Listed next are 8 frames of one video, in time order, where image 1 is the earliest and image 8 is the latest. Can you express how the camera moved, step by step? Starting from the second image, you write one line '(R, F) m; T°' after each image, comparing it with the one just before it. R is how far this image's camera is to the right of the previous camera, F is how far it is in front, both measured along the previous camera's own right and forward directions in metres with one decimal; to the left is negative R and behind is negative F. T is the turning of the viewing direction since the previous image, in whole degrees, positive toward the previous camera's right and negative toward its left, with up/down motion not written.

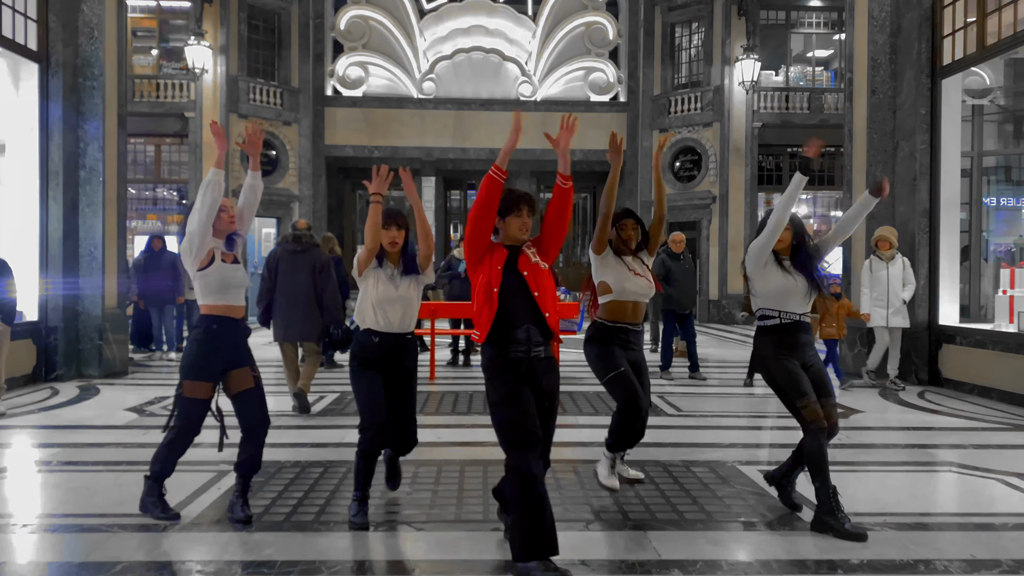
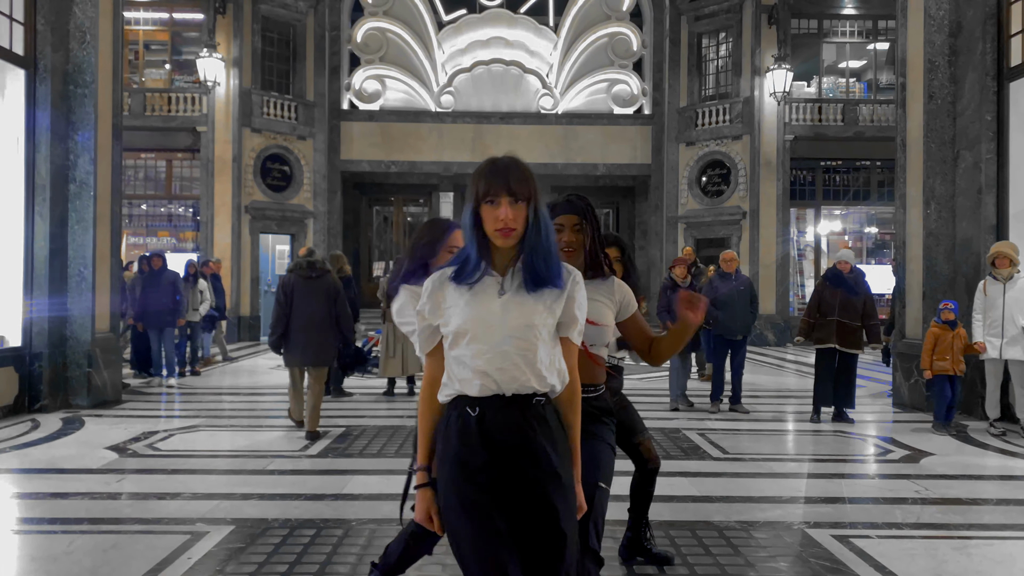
(0.0, +0.7) m; -1°
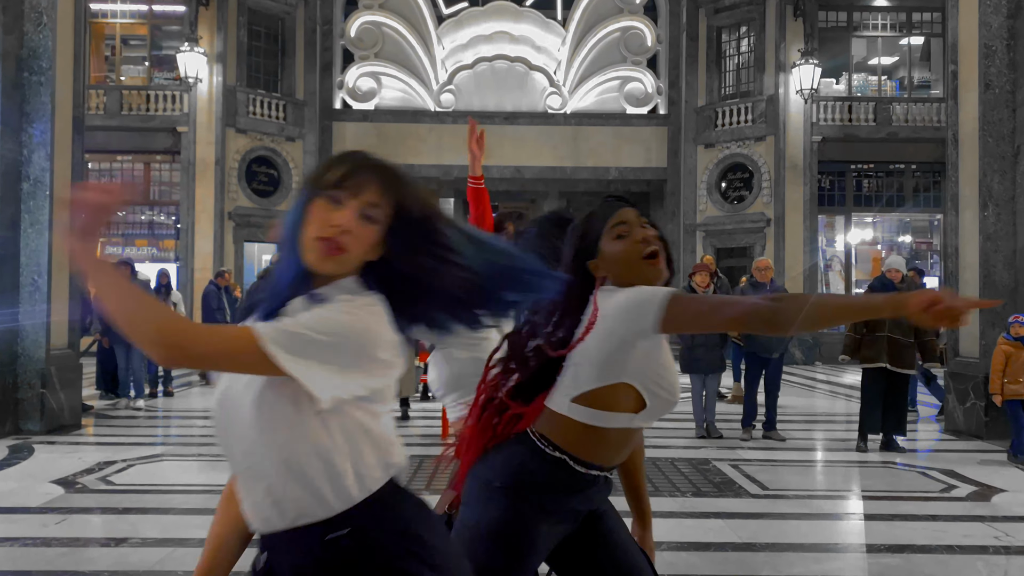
(0.0, +1.3) m; 0°
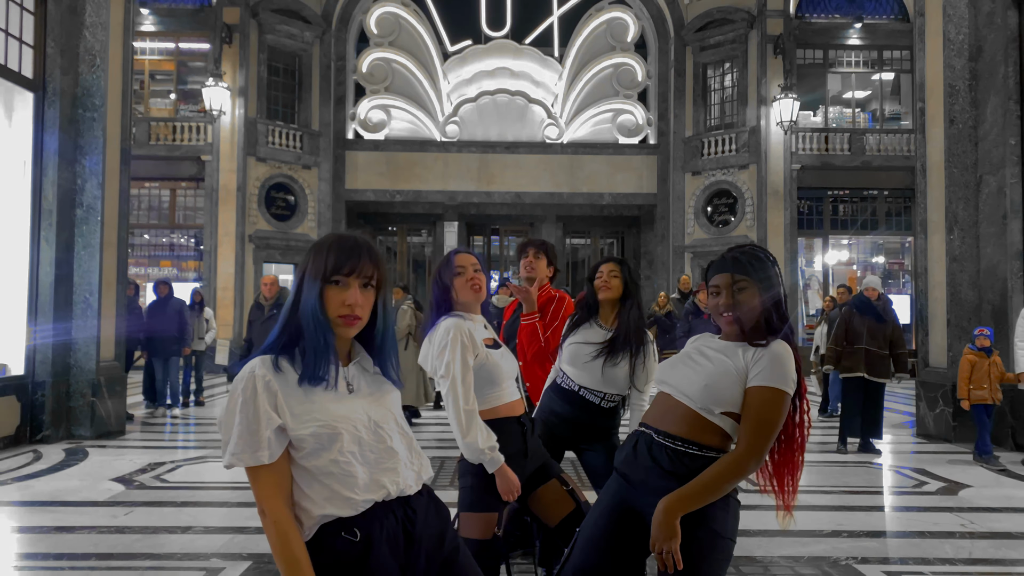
(-0.1, -1.1) m; 0°
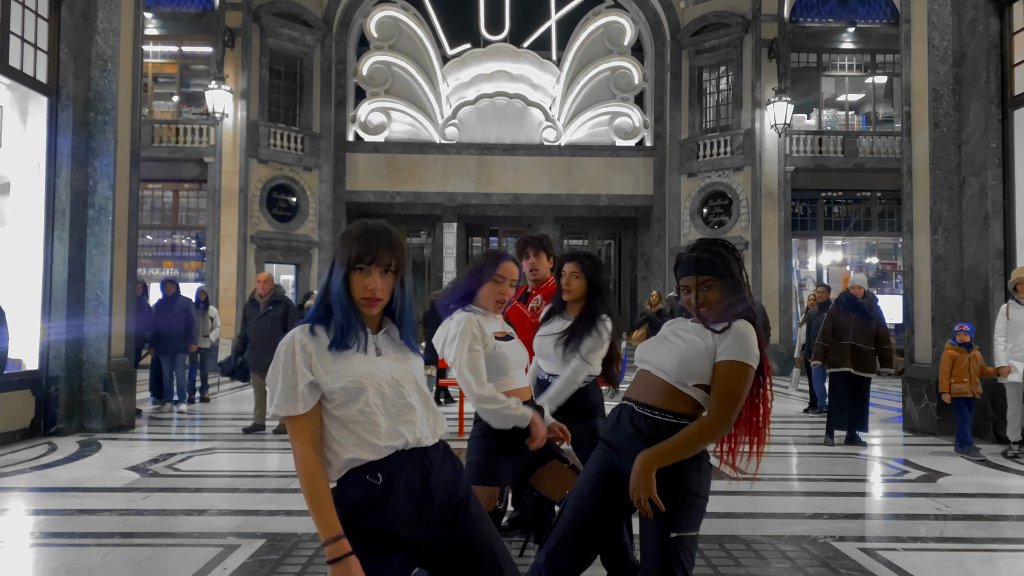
(0.0, -0.2) m; 0°
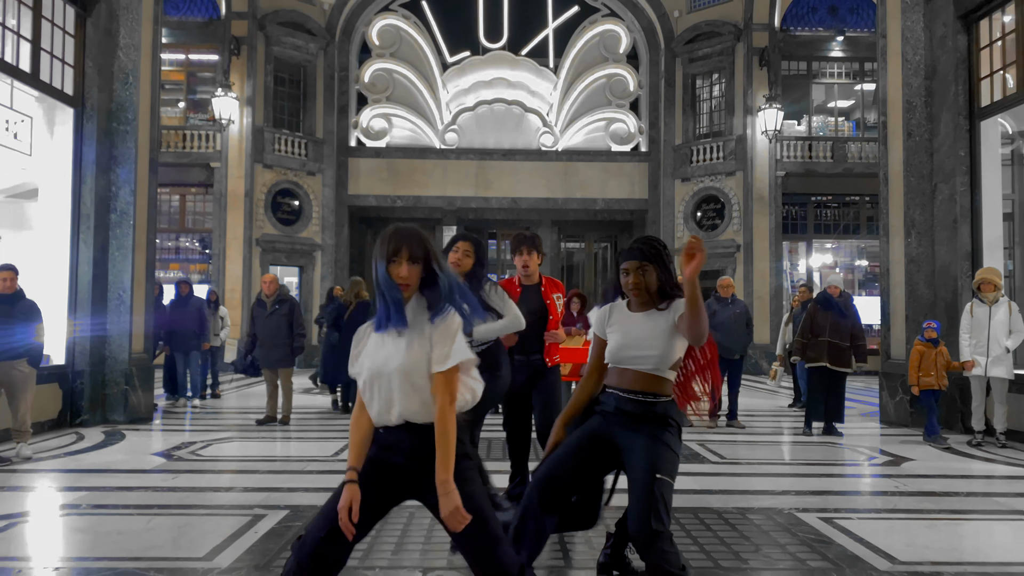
(0.0, -0.5) m; 0°
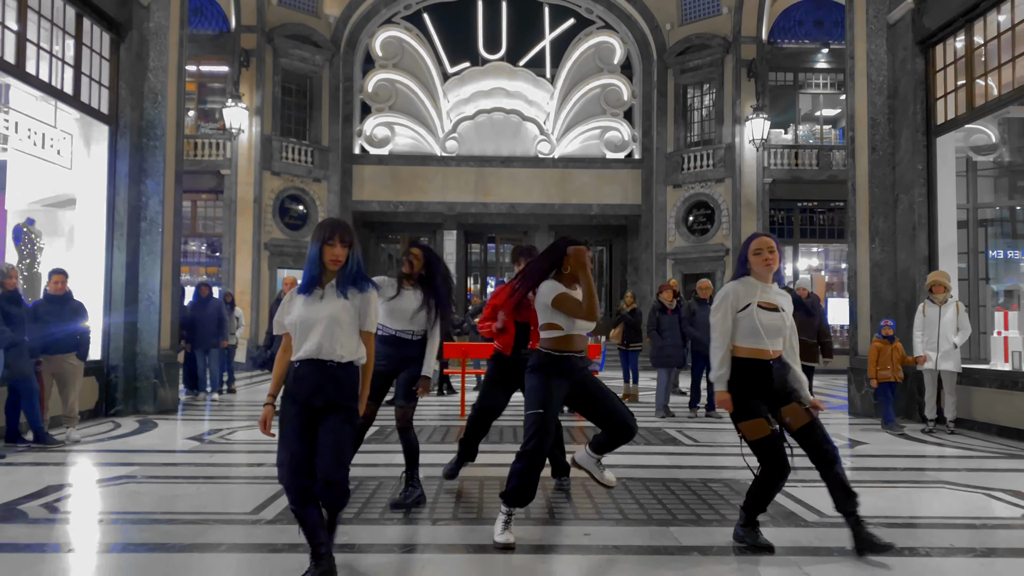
(0.0, -0.7) m; 0°
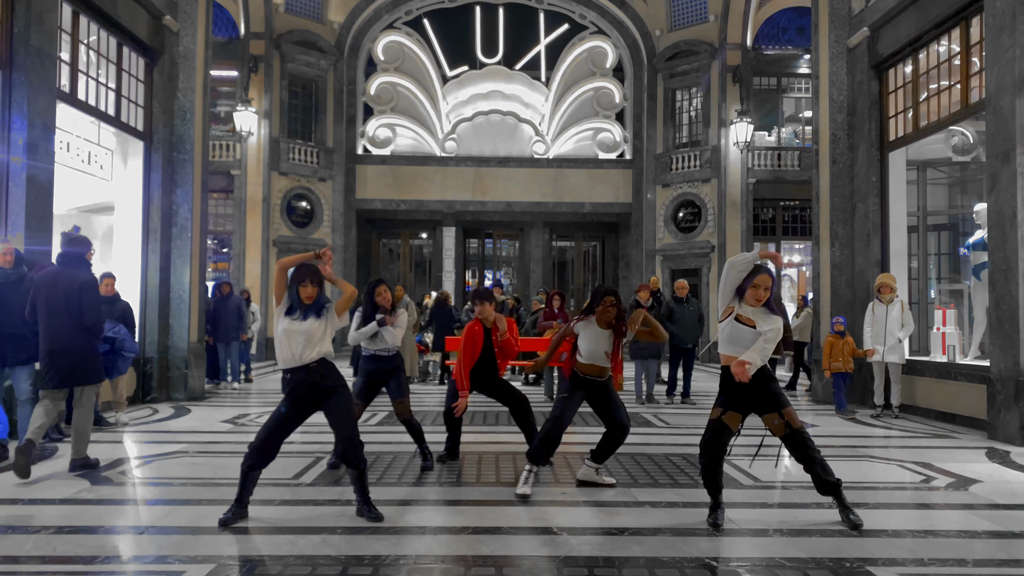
(0.0, -1.0) m; 0°
